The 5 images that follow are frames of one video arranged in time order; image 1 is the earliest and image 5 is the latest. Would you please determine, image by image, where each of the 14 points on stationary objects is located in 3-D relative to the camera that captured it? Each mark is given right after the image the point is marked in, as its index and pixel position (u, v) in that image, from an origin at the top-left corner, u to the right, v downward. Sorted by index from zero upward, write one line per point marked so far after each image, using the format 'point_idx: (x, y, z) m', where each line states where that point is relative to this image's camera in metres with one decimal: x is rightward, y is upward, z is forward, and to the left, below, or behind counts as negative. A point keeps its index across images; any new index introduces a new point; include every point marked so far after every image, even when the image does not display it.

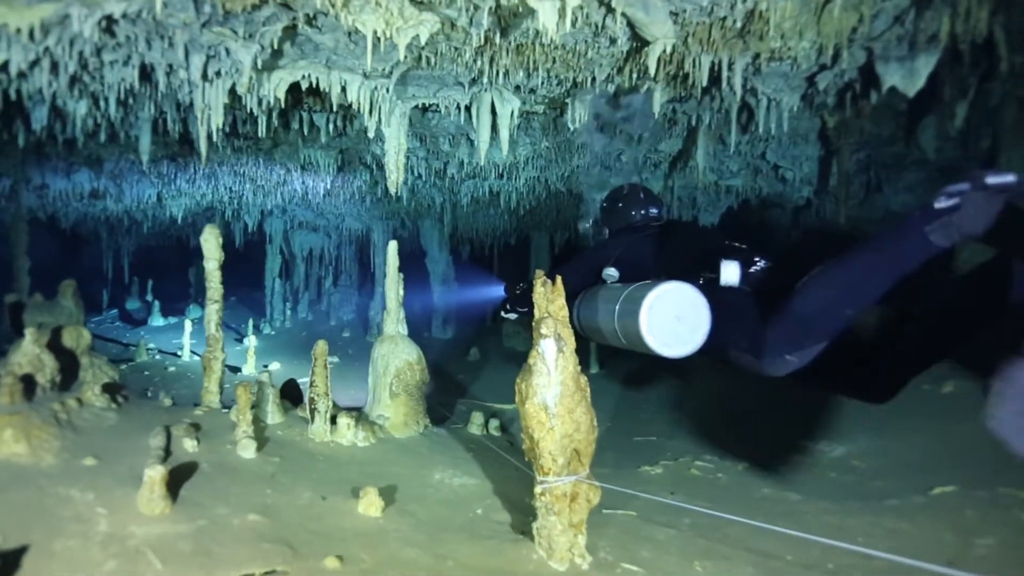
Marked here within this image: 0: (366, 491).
0: (-1.2, -1.7, +6.1) m
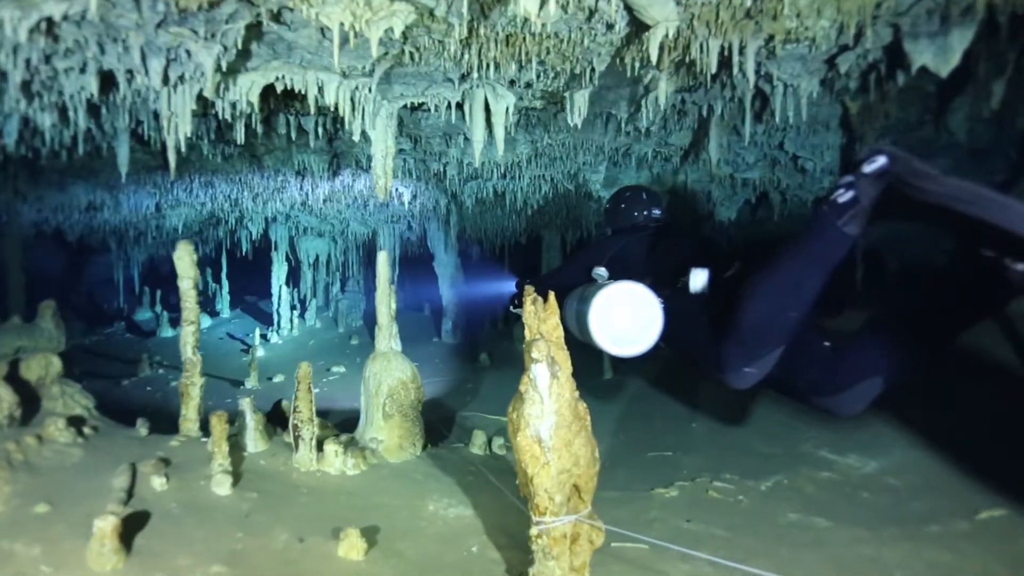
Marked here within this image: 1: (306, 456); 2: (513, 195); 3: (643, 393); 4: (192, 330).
0: (-1.2, -1.8, +5.5) m
1: (-2.0, -1.6, +7.1) m
2: (0.0, +1.8, +14.1) m
3: (+2.2, -1.7, +12.3) m
4: (-3.2, -0.4, +7.3) m
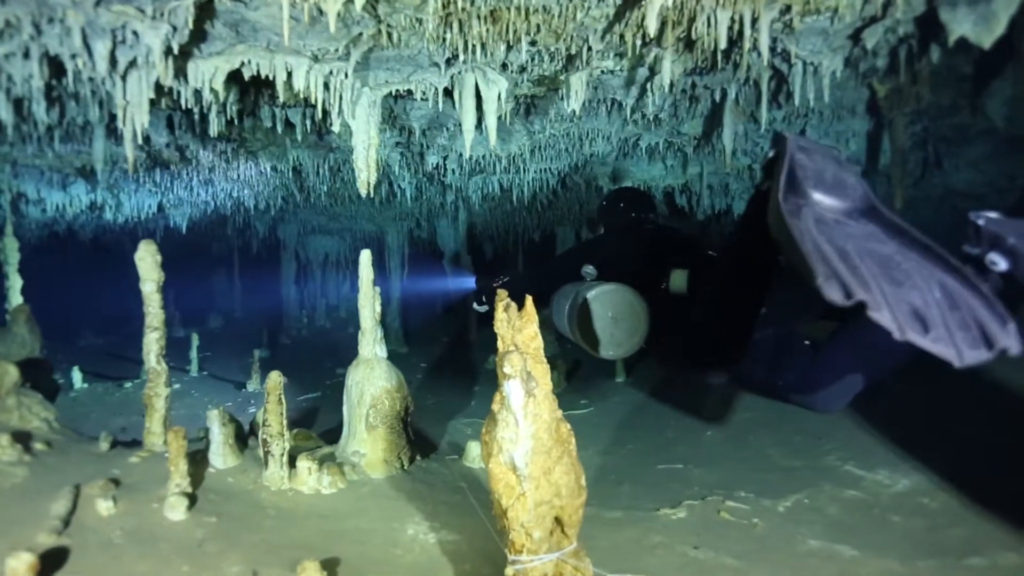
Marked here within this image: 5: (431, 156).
0: (-1.4, -1.8, +4.9) m
1: (-2.1, -1.6, +6.5) m
2: (+0.1, +1.8, +13.4) m
3: (+2.2, -1.7, +11.6) m
4: (-3.3, -0.4, +6.8) m
5: (-1.2, +1.9, +10.6) m
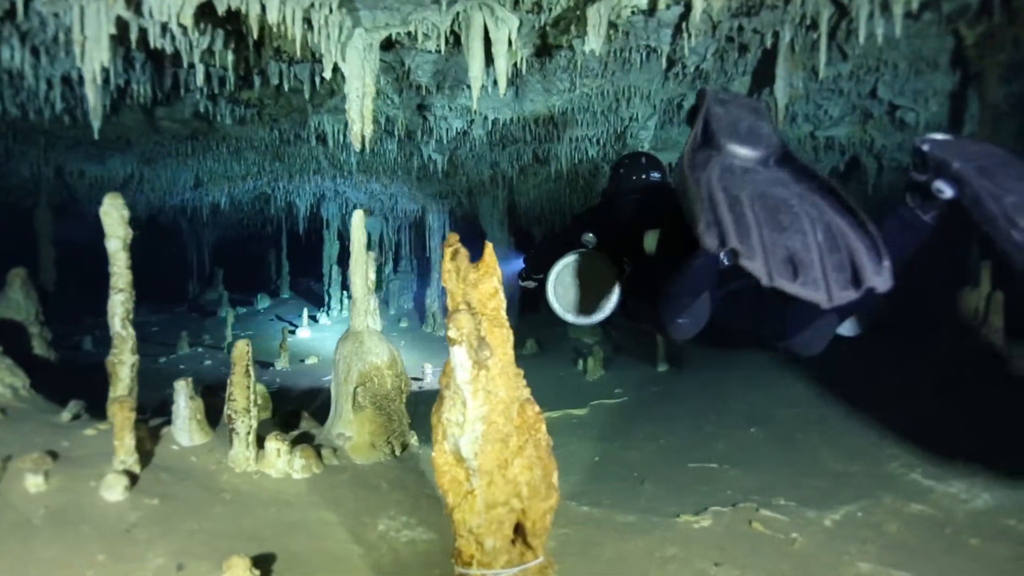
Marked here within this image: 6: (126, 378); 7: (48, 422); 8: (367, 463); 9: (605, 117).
0: (-1.6, -1.5, +4.1) m
1: (-2.1, -1.3, +5.8) m
2: (+0.8, +2.1, +12.5) m
3: (+2.6, -1.4, +10.5) m
4: (-3.3, -0.1, +6.2) m
5: (-0.8, +2.3, +9.8) m
6: (-3.3, -0.8, +6.2) m
7: (-3.8, -1.1, +6.0) m
8: (-1.3, -1.5, +6.5) m
9: (+1.2, +2.3, +10.0) m
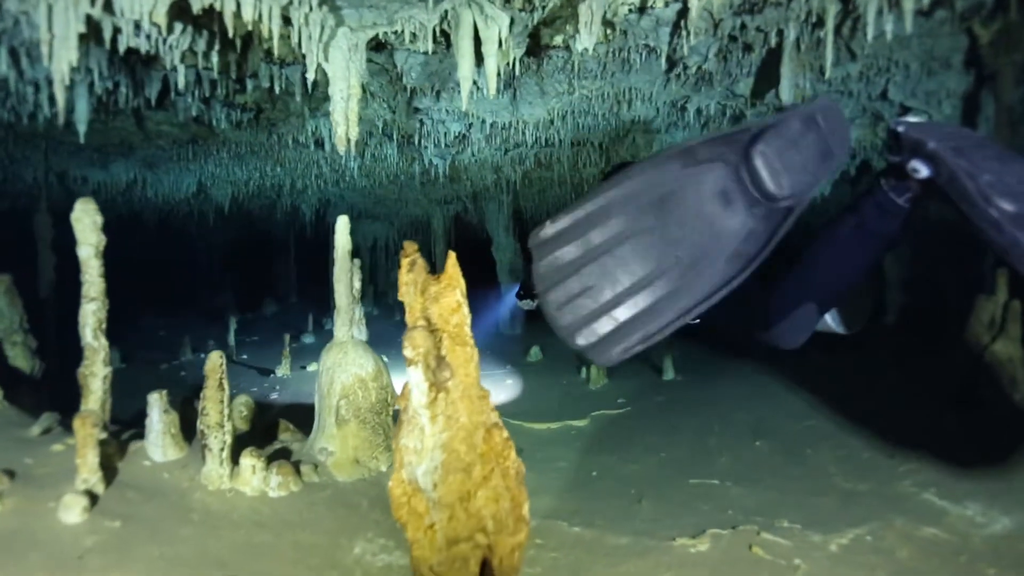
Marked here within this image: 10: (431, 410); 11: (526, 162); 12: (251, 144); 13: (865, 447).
0: (-1.7, -1.6, +3.9) m
1: (-2.2, -1.4, +5.6) m
2: (+0.8, +2.0, +12.2) m
3: (+2.6, -1.5, +10.1) m
4: (-3.4, -0.2, +6.0) m
5: (-0.8, +2.2, +9.5) m
6: (-3.4, -0.8, +6.0) m
7: (-3.9, -1.2, +5.8) m
8: (-1.4, -1.6, +6.2) m
9: (+1.2, +2.2, +9.7) m
10: (-0.3, -0.5, +3.1) m
11: (+0.2, +2.1, +12.2) m
12: (-4.5, +2.5, +12.5) m
13: (+3.8, -1.7, +8.1) m
